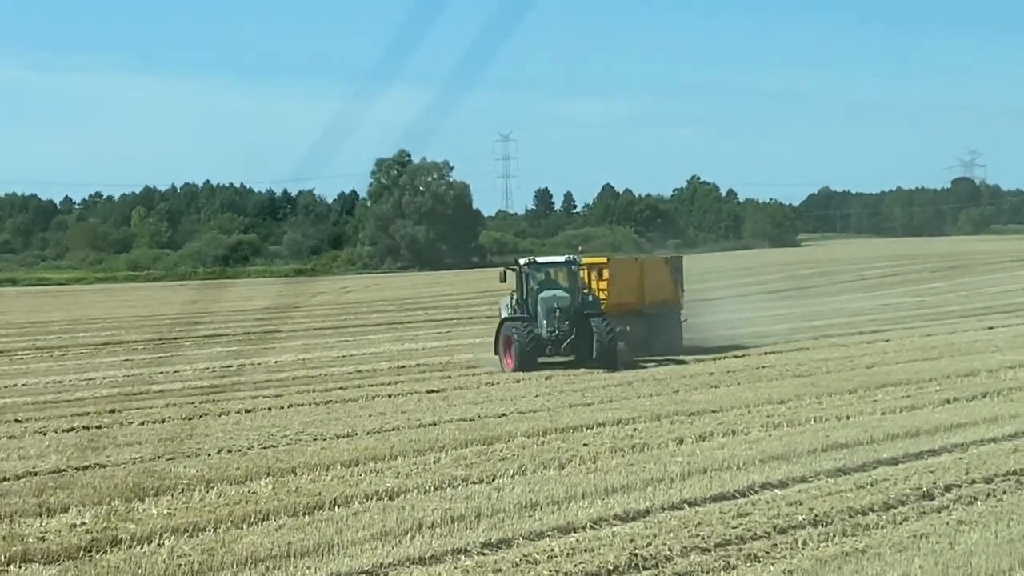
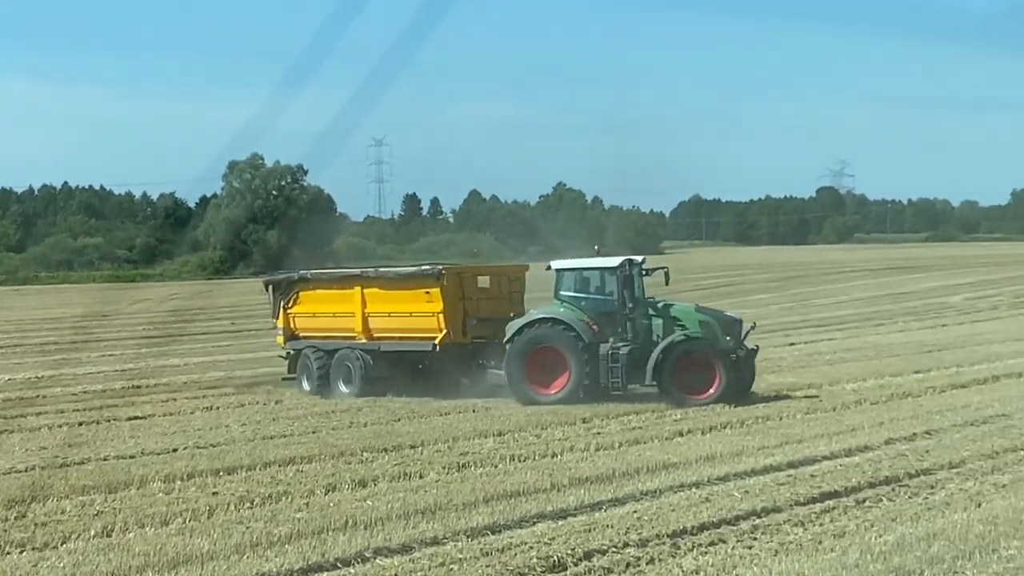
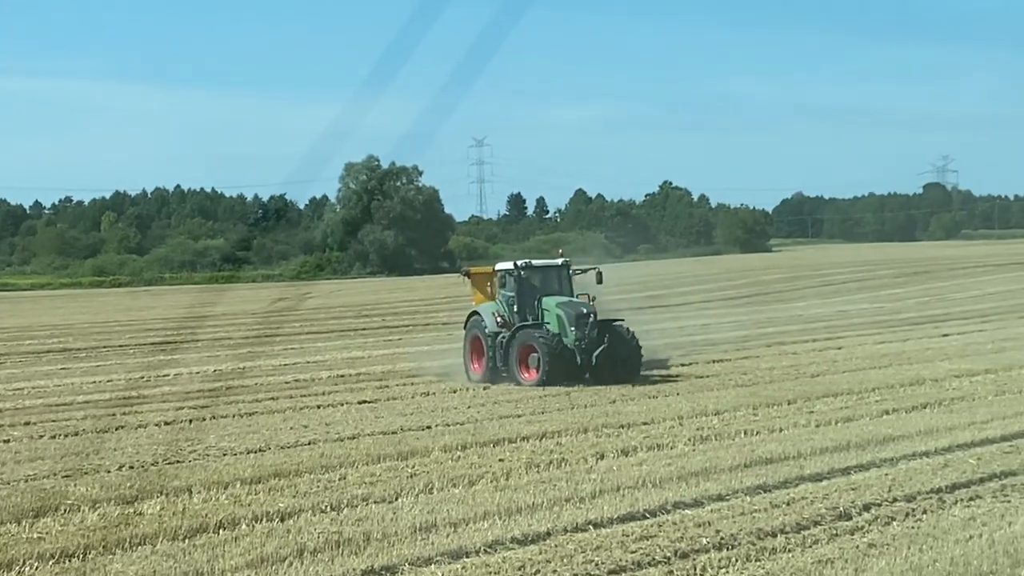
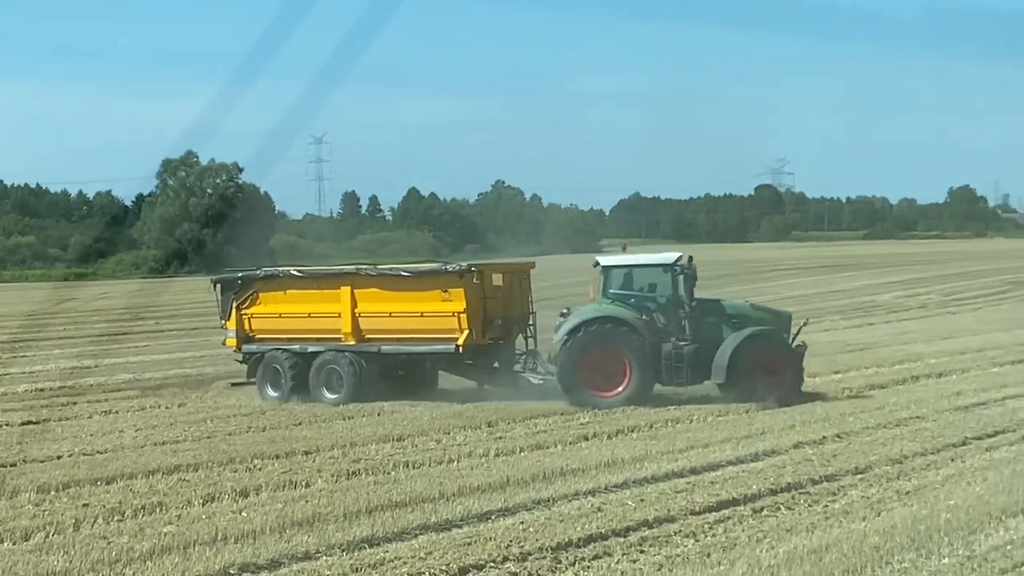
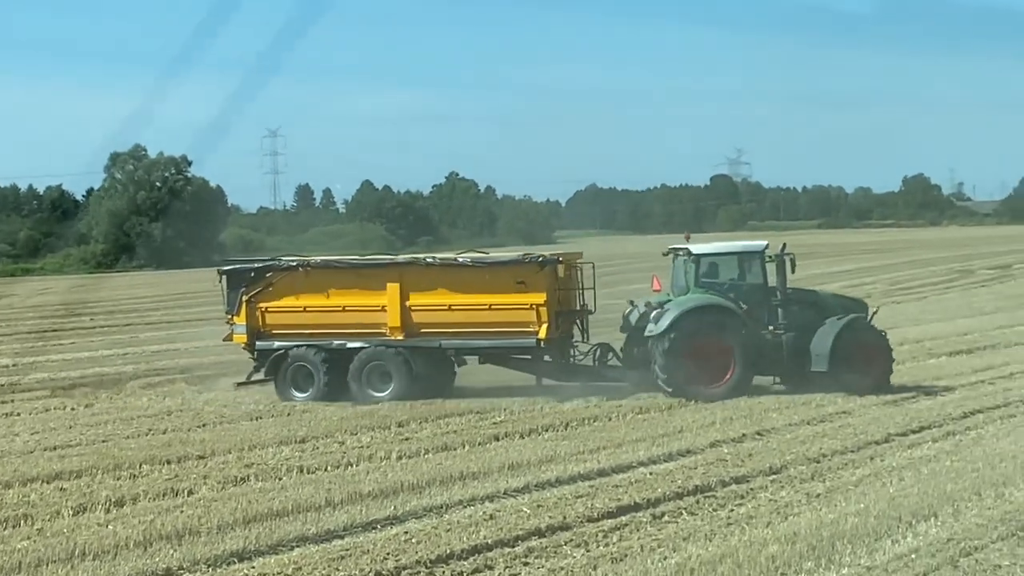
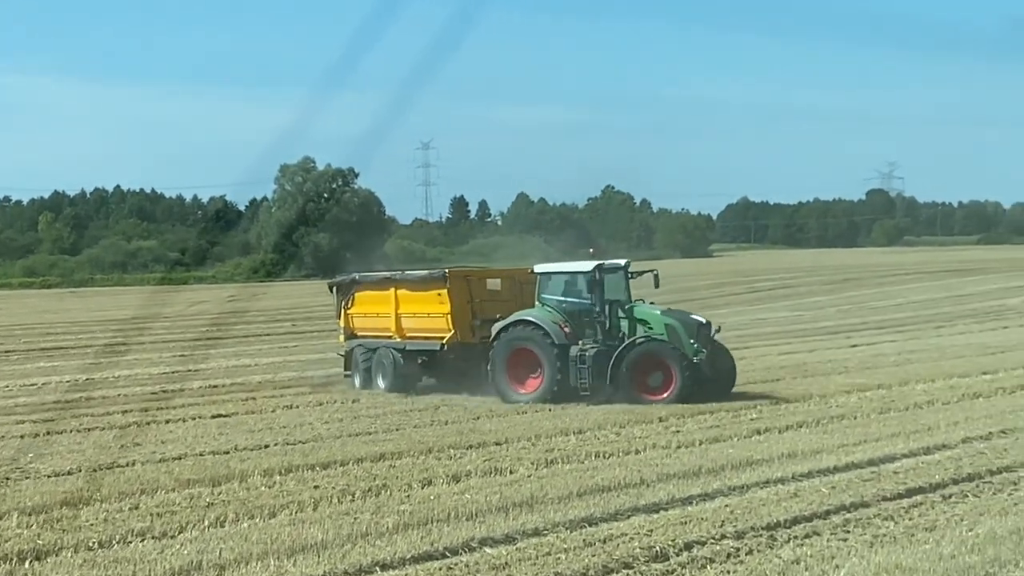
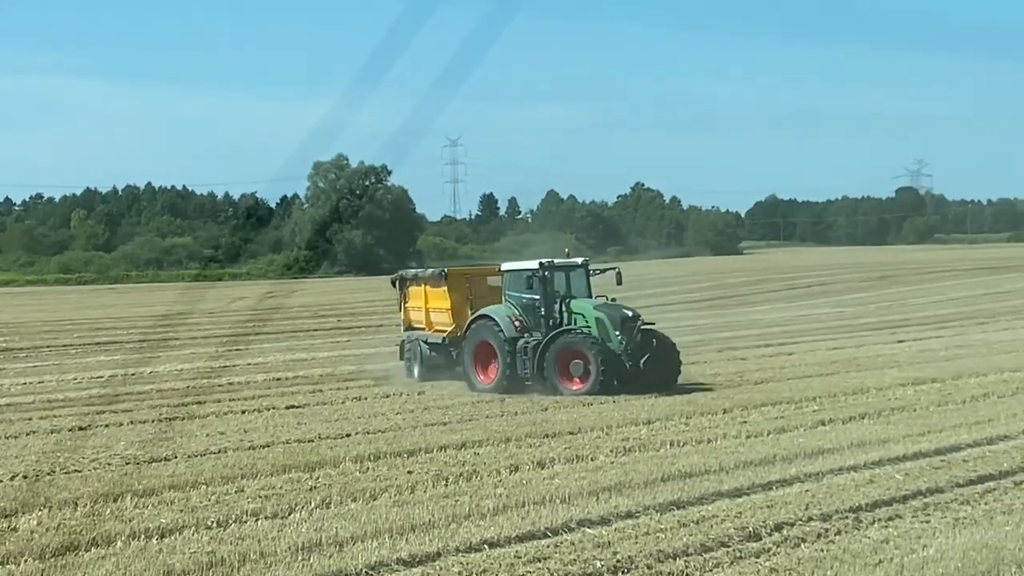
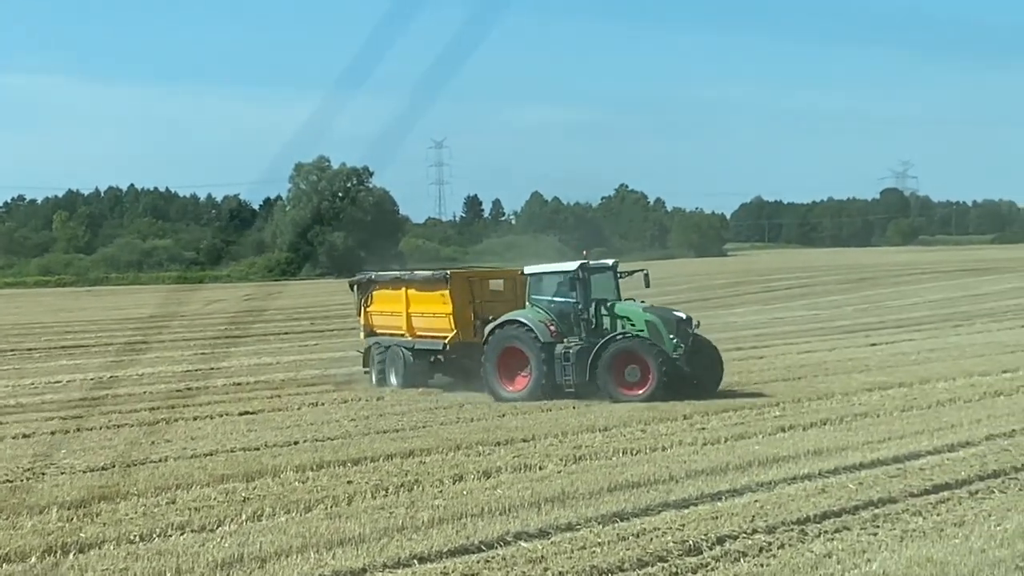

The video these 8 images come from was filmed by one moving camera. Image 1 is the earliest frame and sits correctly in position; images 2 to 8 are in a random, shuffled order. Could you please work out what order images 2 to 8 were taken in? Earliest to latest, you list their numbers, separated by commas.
3, 7, 8, 6, 2, 4, 5
